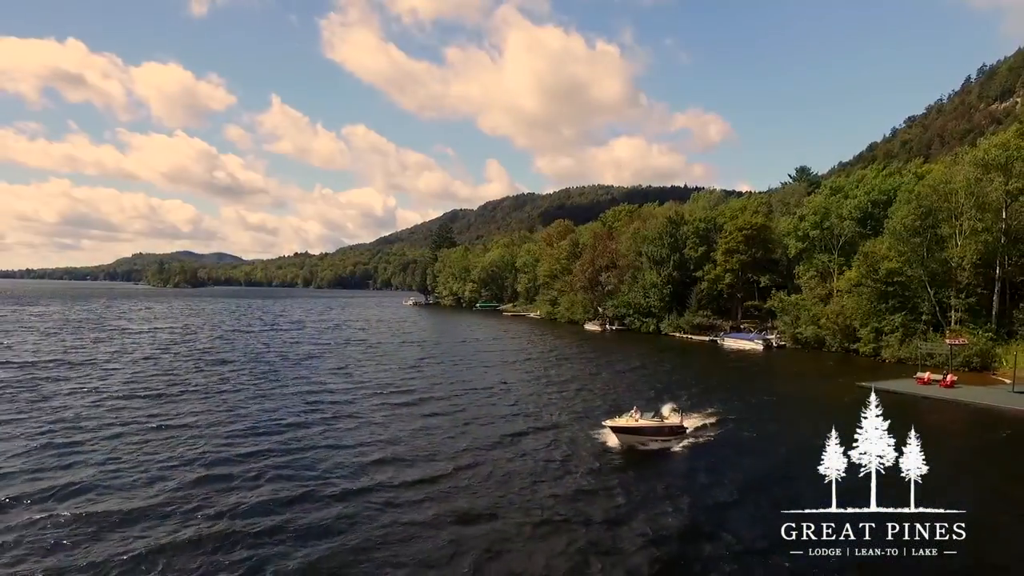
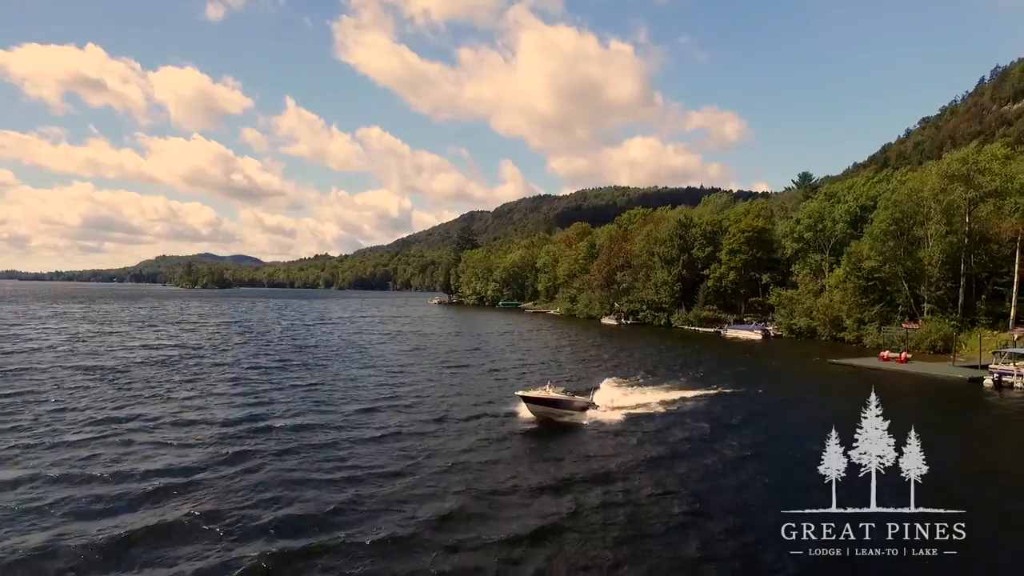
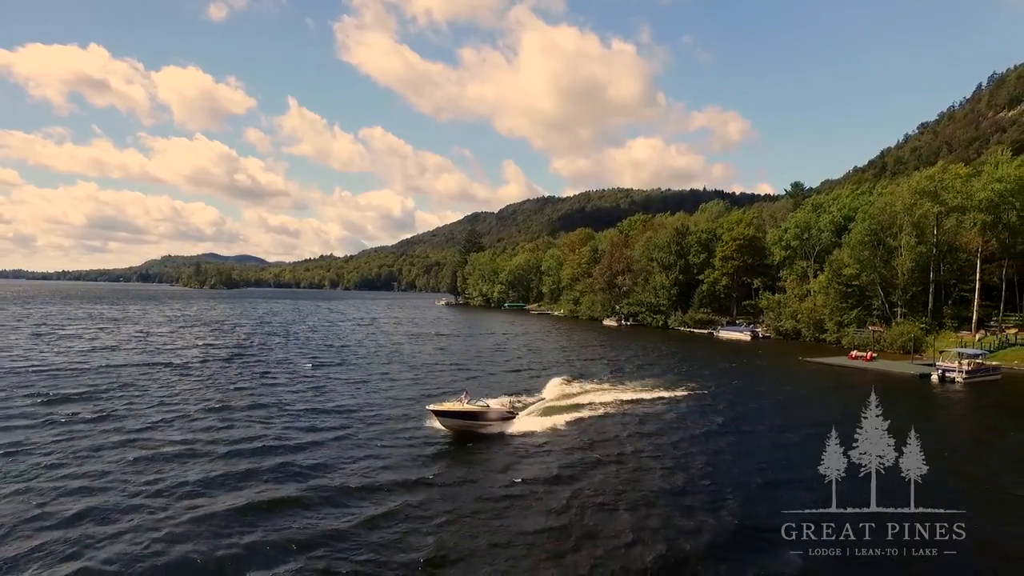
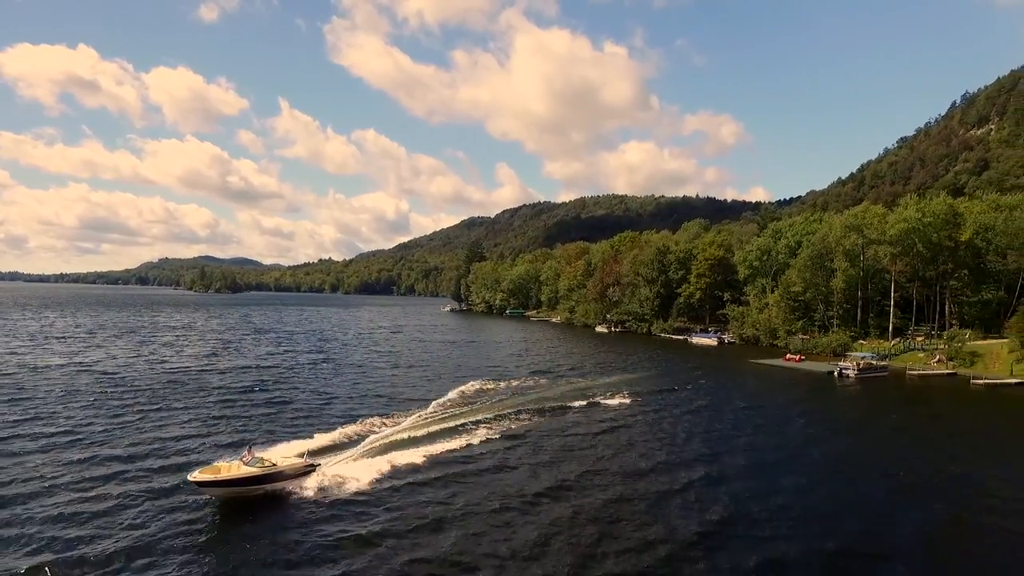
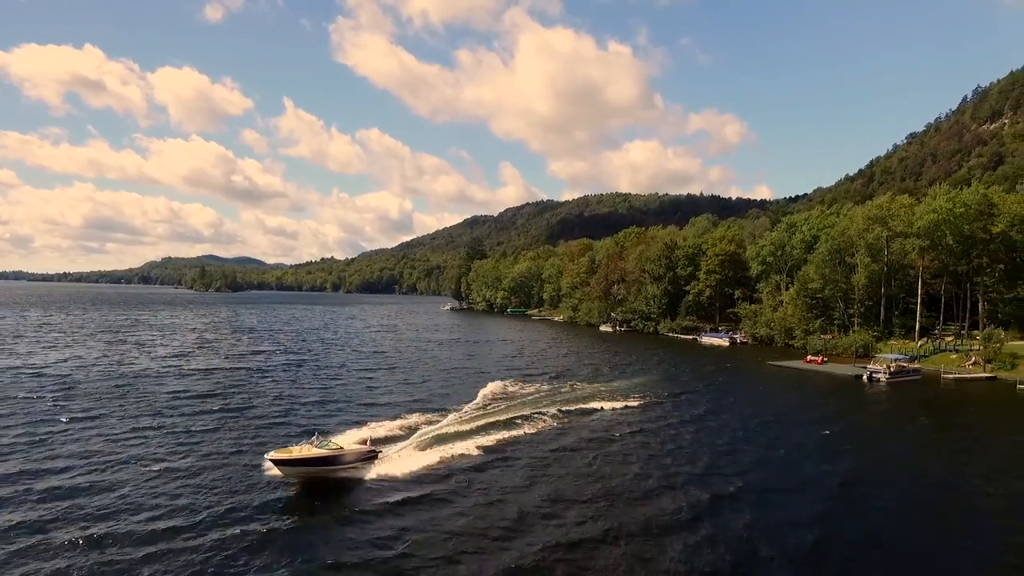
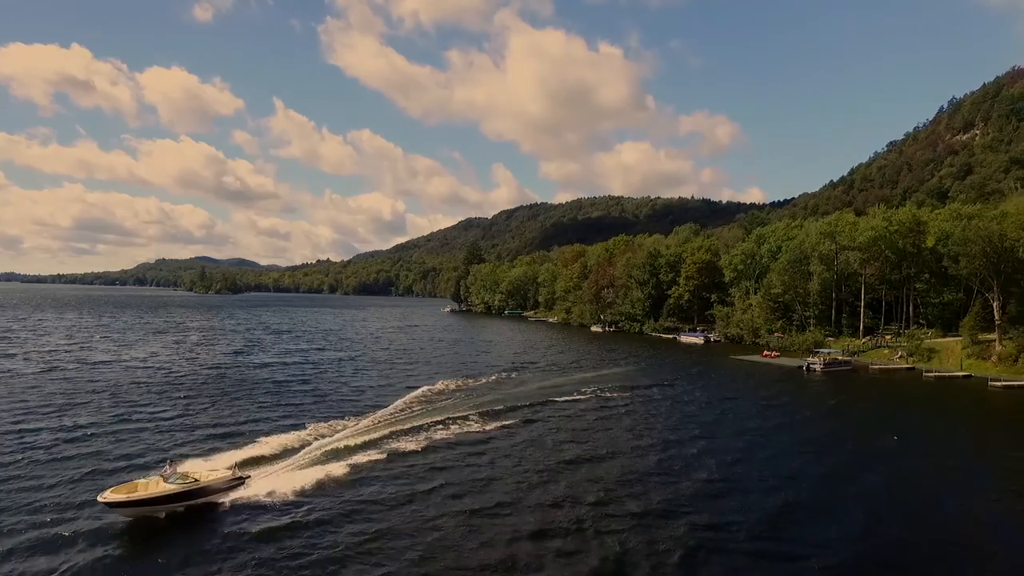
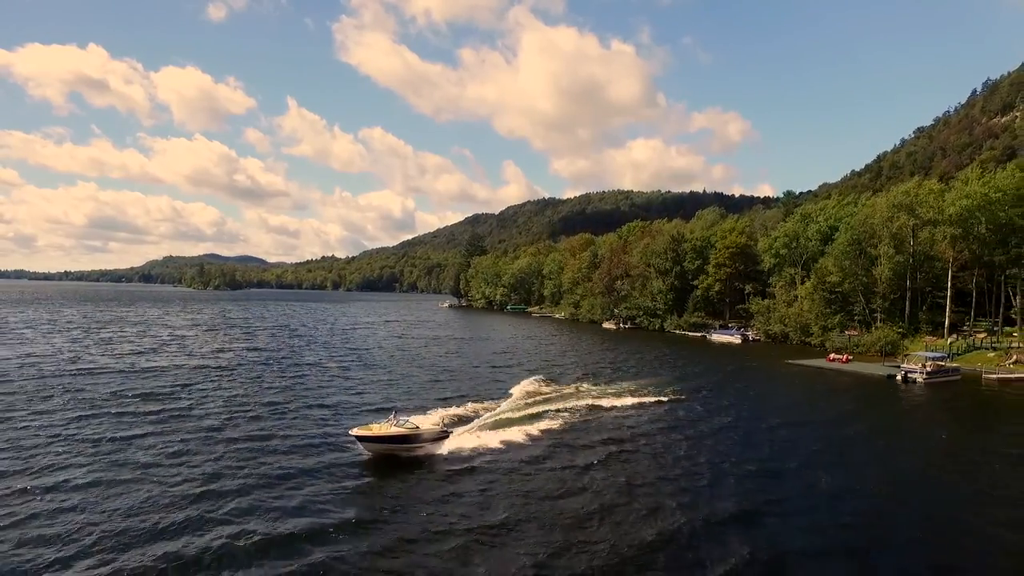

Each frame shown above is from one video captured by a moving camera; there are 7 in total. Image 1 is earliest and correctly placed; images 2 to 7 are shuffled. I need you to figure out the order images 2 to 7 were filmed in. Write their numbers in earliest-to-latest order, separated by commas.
2, 3, 7, 5, 4, 6
